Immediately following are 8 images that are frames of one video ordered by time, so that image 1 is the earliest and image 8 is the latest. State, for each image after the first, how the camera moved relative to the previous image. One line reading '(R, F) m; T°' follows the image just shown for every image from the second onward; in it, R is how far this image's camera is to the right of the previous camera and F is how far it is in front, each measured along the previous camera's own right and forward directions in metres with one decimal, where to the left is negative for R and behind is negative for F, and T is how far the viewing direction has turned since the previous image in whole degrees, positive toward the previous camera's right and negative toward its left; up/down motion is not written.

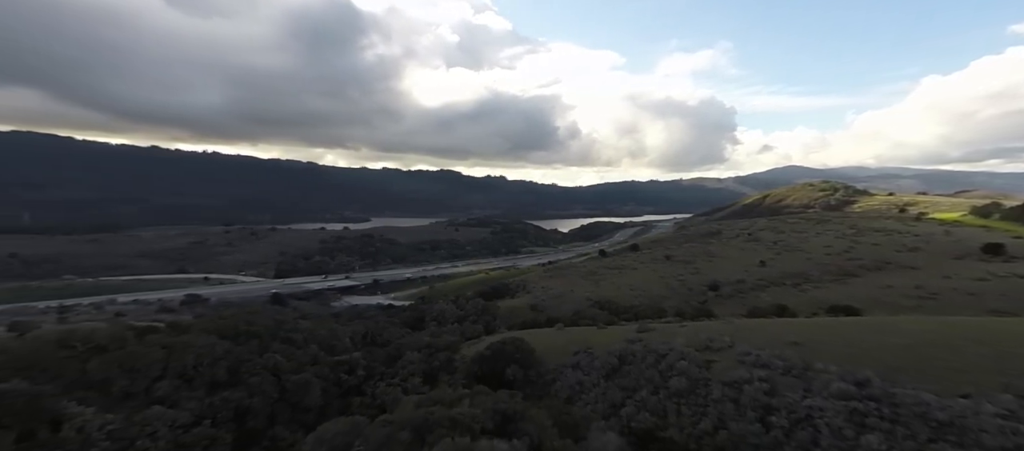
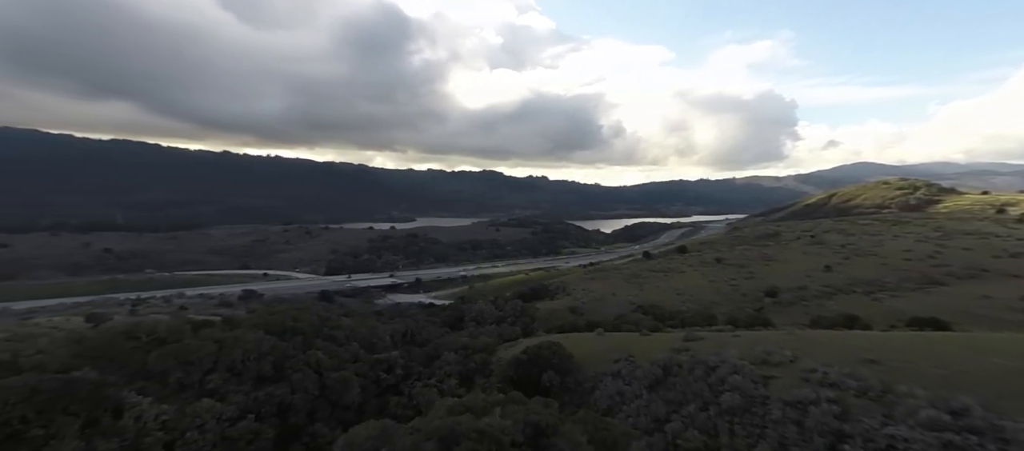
(+0.3, +1.4) m; -5°
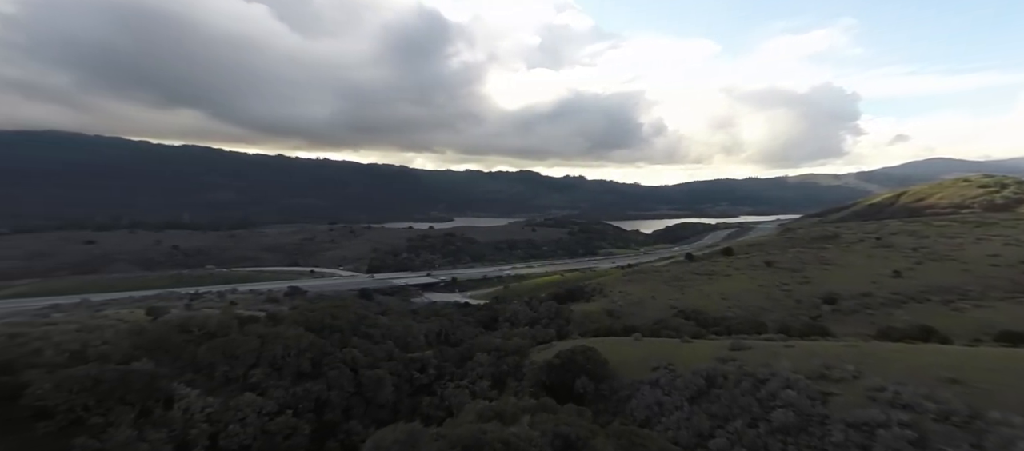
(+0.3, +1.2) m; -4°
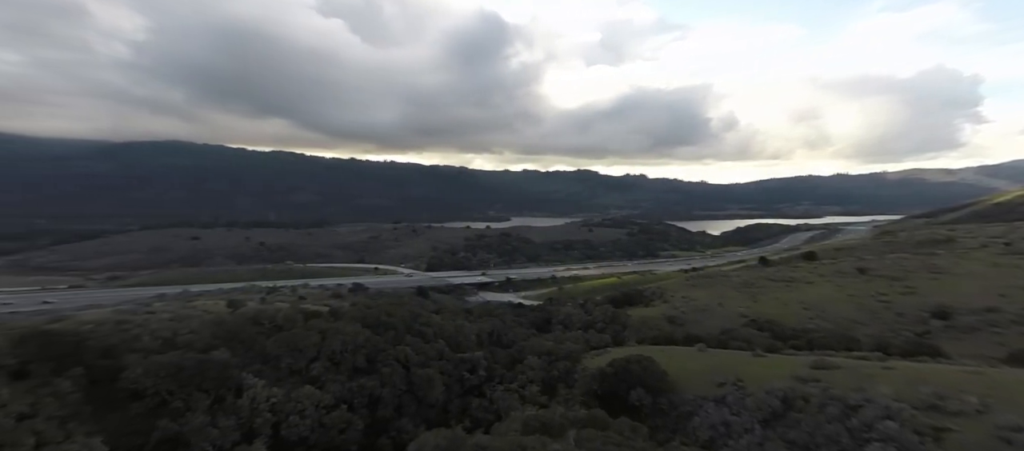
(+0.4, +1.7) m; -6°
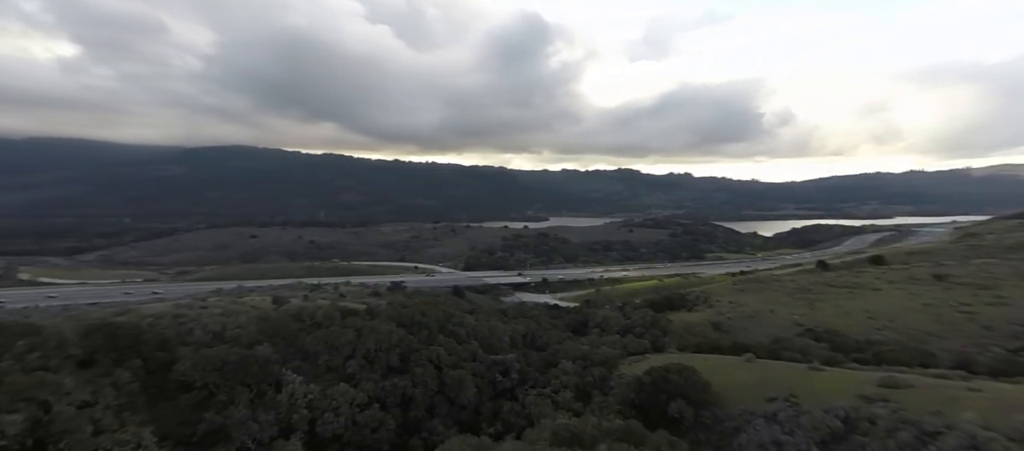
(+0.4, +1.3) m; -4°
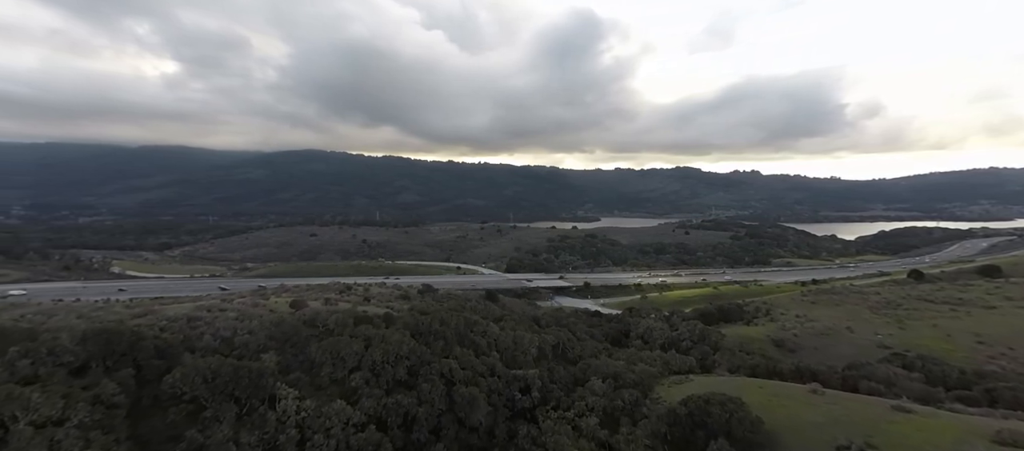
(+2.1, +3.6) m; -7°
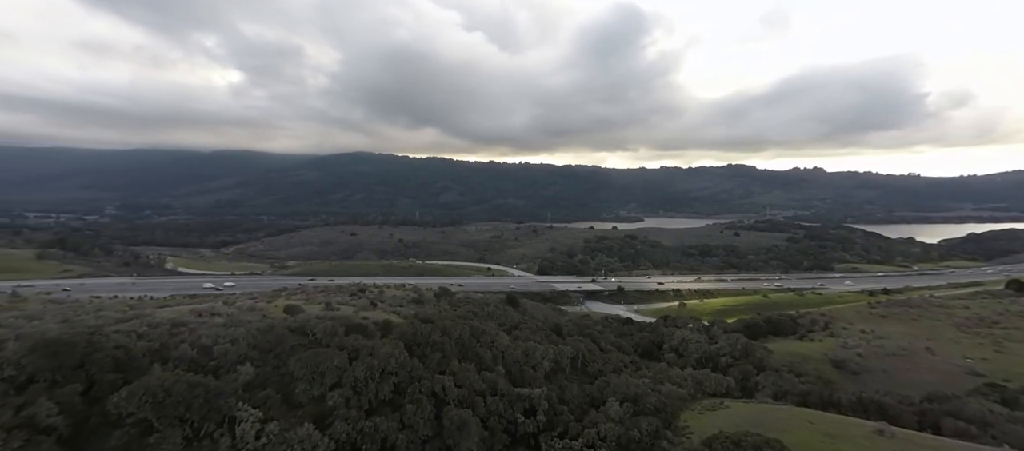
(+2.2, +3.7) m; -6°
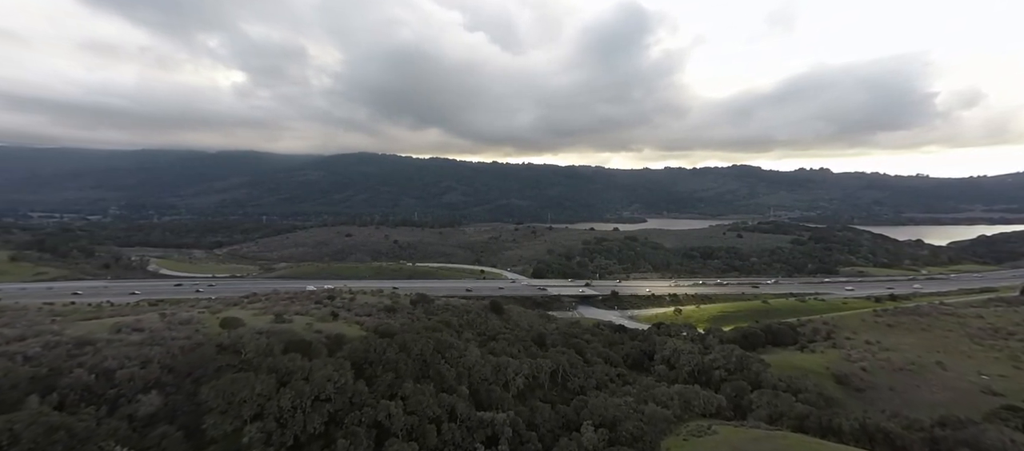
(+1.6, +2.3) m; -1°
